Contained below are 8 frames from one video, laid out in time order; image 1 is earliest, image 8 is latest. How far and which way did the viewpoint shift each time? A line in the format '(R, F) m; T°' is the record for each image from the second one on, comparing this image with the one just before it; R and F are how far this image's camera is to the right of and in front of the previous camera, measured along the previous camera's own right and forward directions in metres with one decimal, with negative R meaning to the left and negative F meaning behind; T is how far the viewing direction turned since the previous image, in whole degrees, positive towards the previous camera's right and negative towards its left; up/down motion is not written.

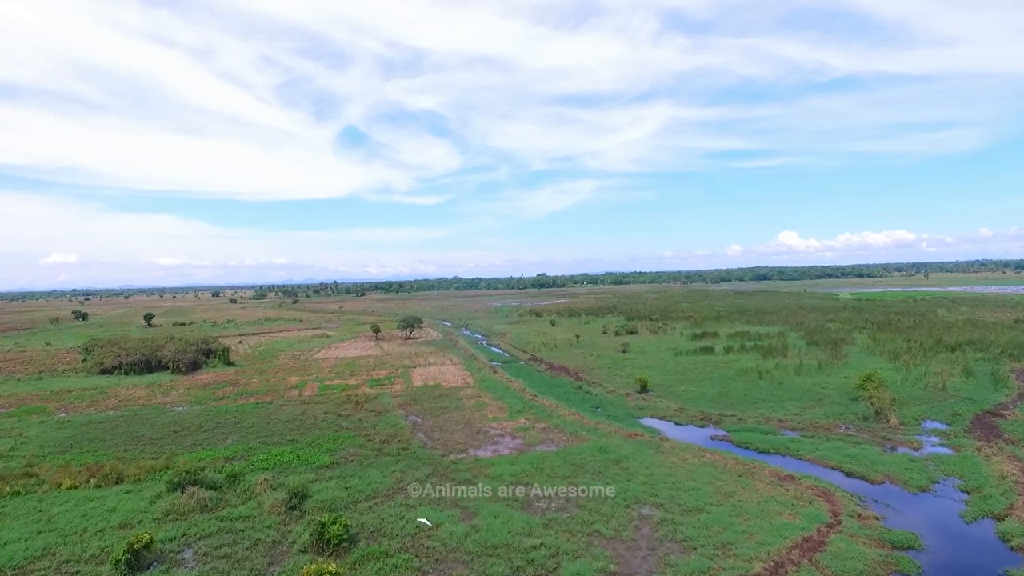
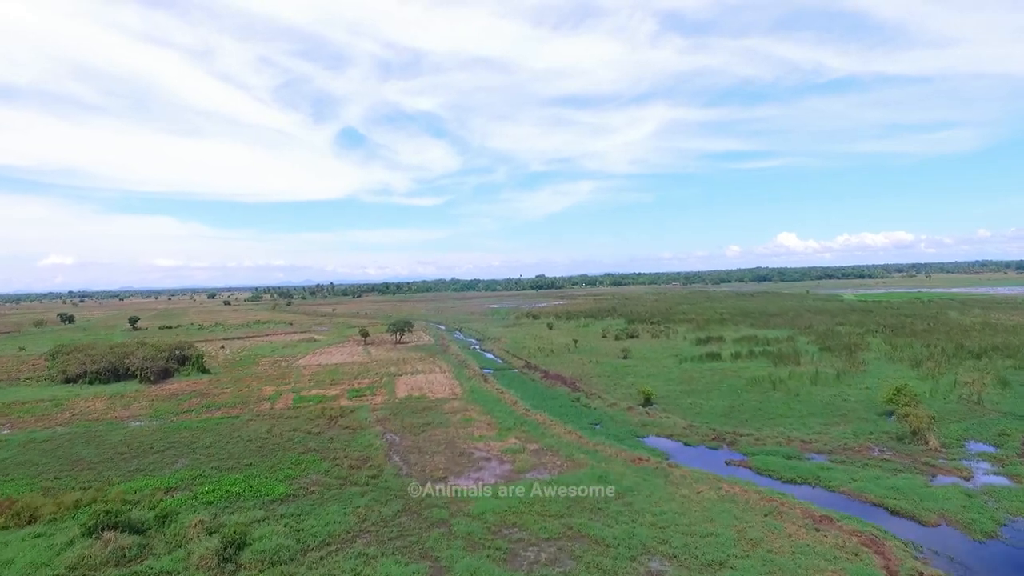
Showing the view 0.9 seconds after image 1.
(+0.3, +2.1) m; 0°
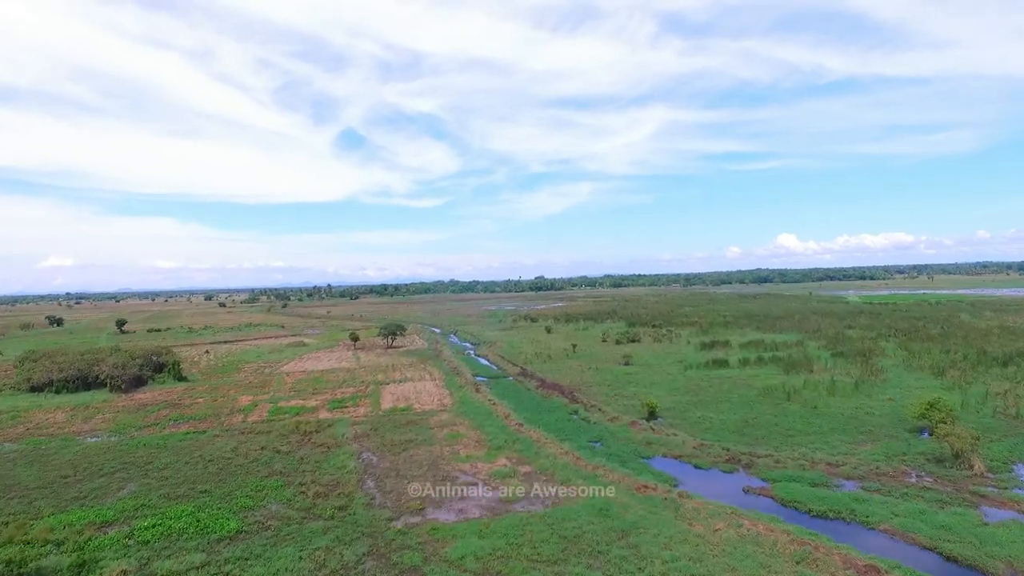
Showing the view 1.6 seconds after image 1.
(+0.2, +1.8) m; 0°
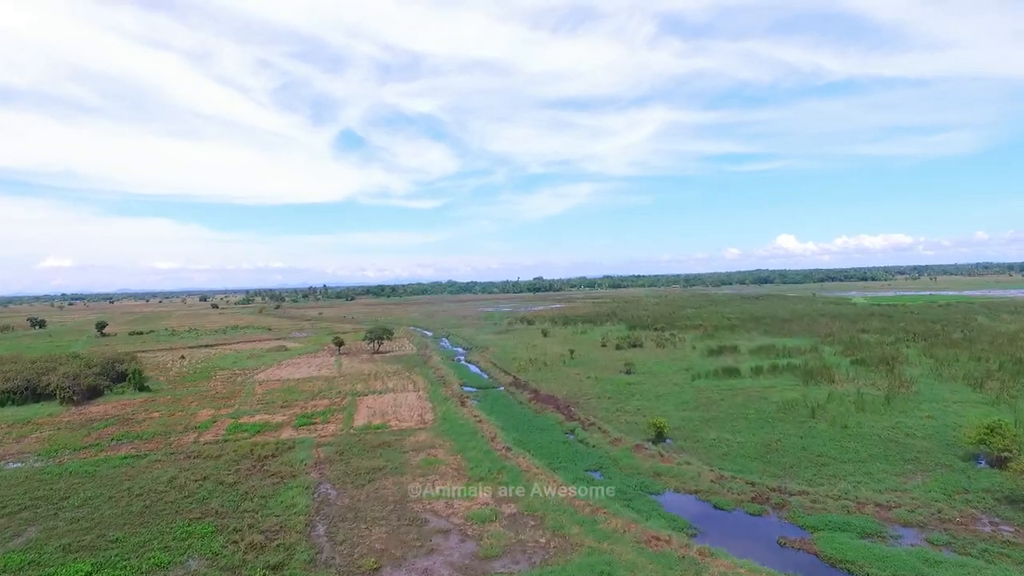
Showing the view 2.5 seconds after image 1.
(+0.3, +2.5) m; 0°
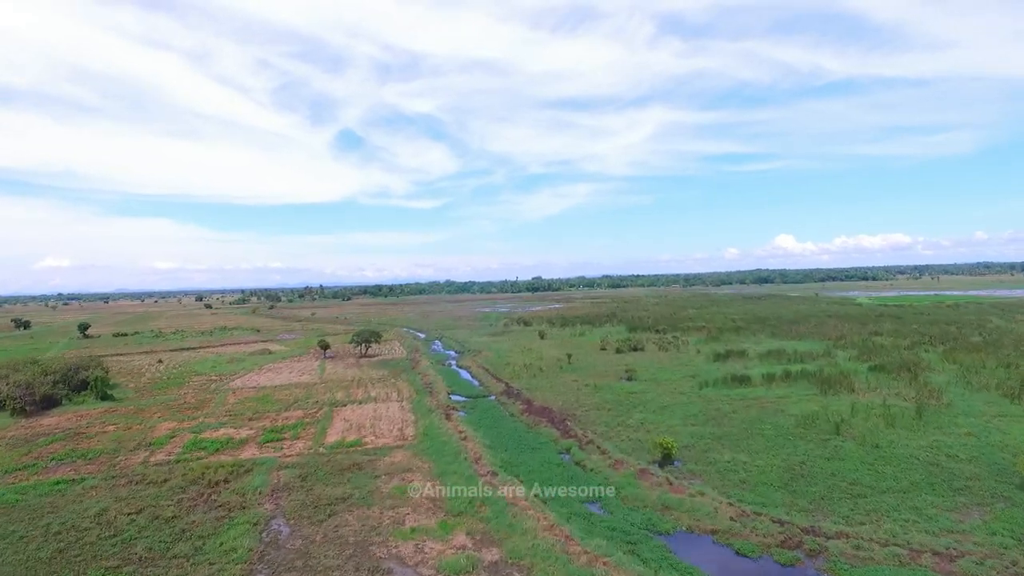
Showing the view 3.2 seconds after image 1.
(+0.3, +2.0) m; 0°
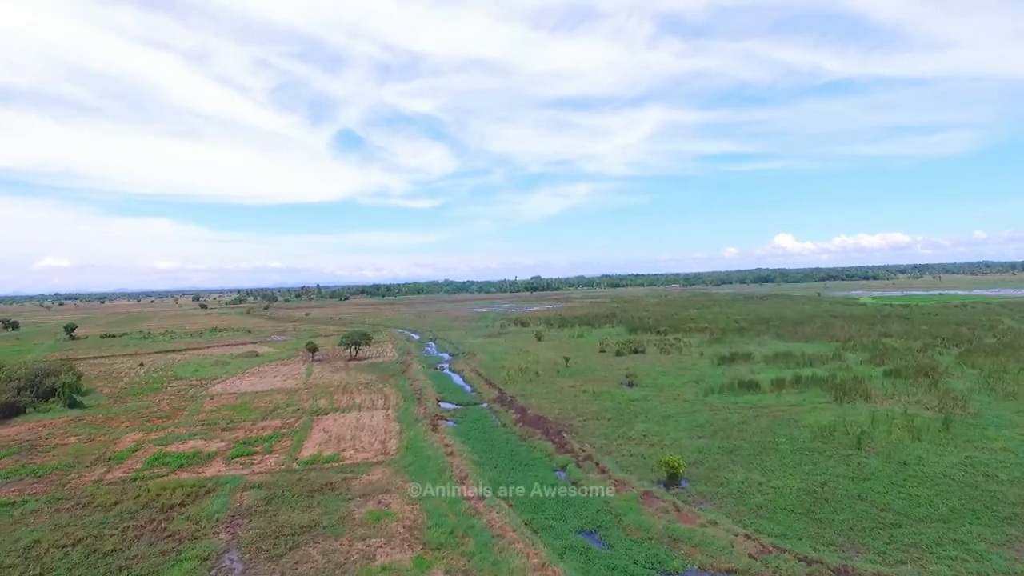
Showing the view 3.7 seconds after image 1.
(+0.2, +1.5) m; 0°
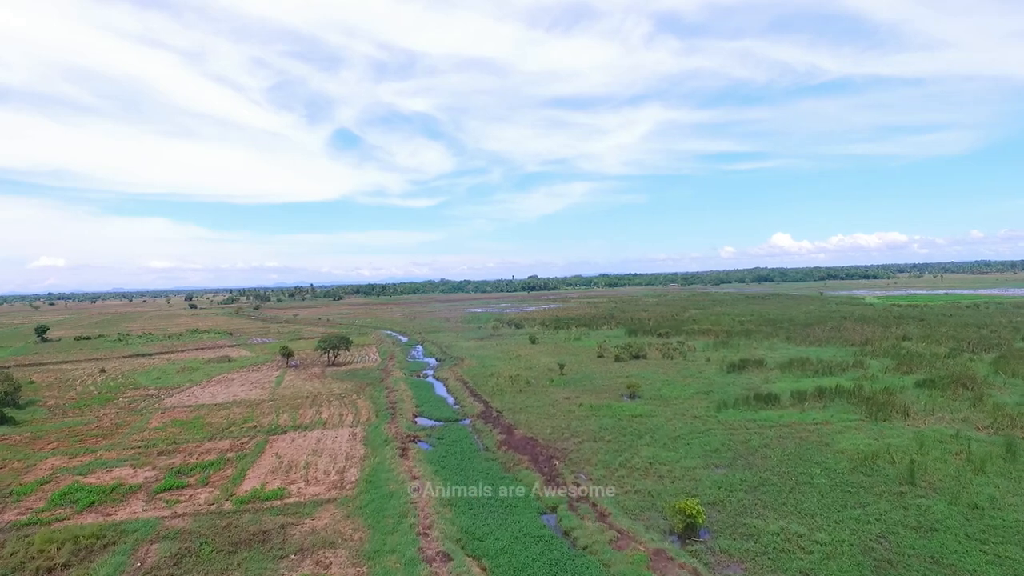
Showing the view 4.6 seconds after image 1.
(+0.3, +2.7) m; 0°
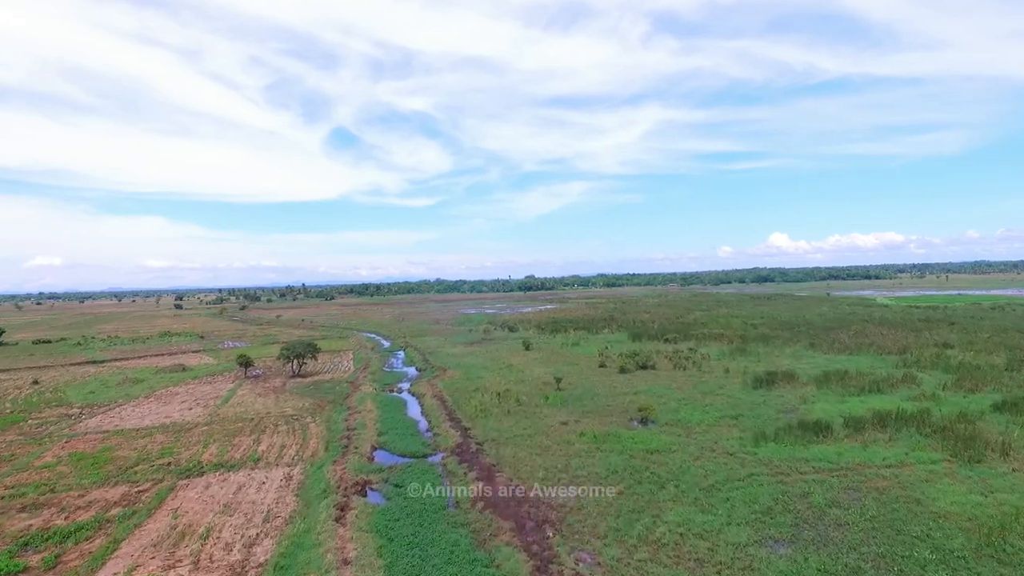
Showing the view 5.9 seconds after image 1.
(+0.3, +4.2) m; 0°
